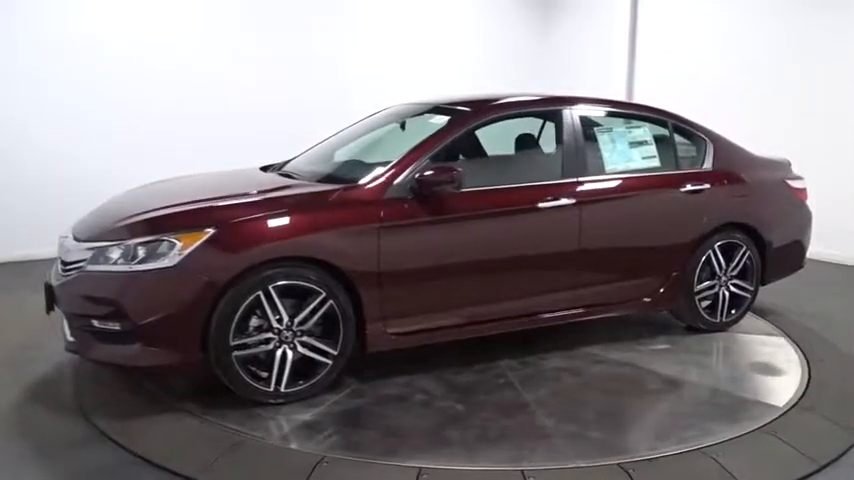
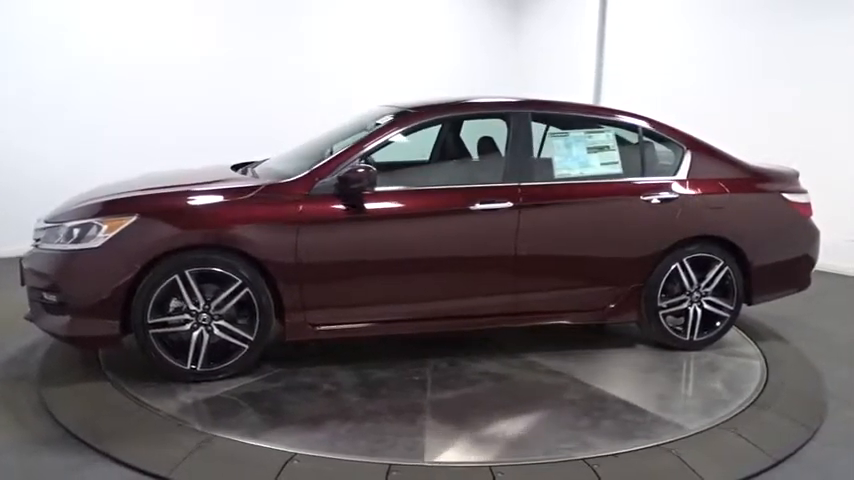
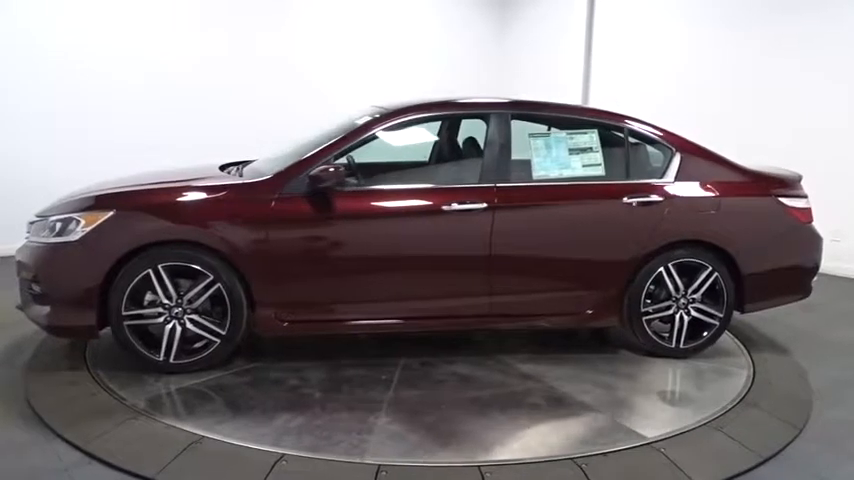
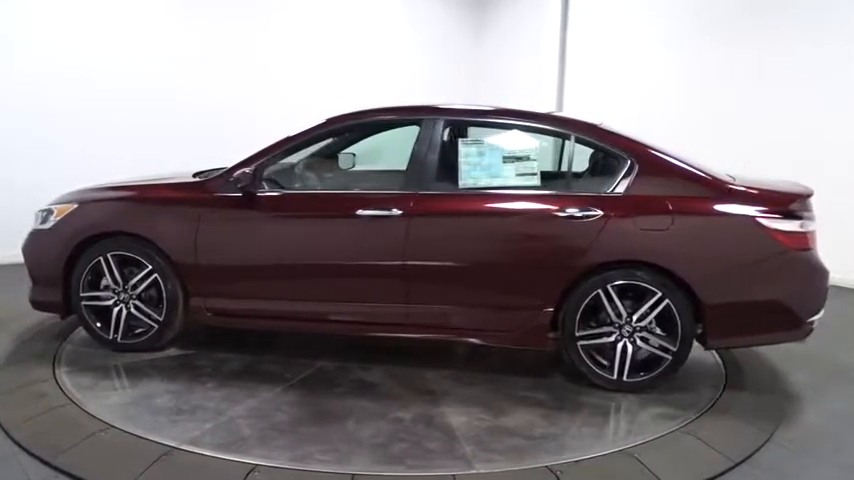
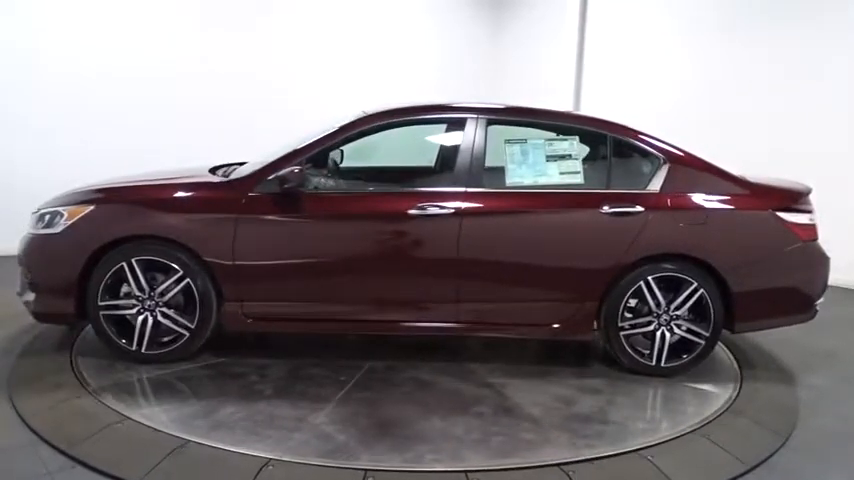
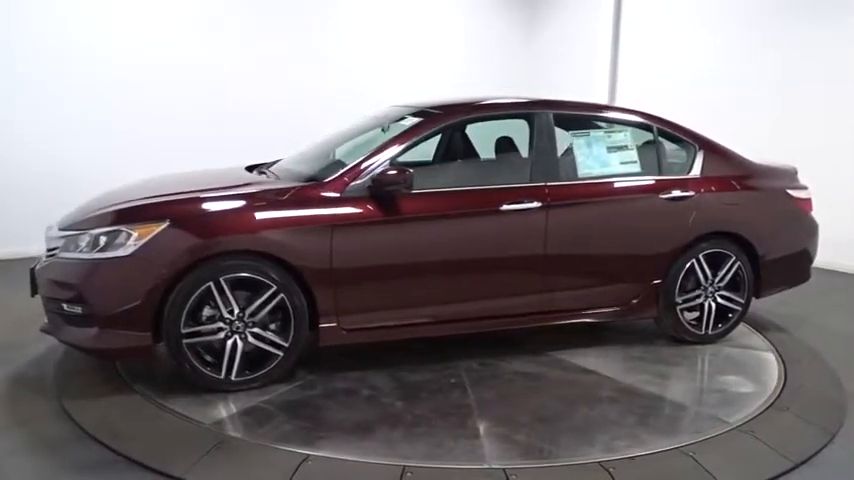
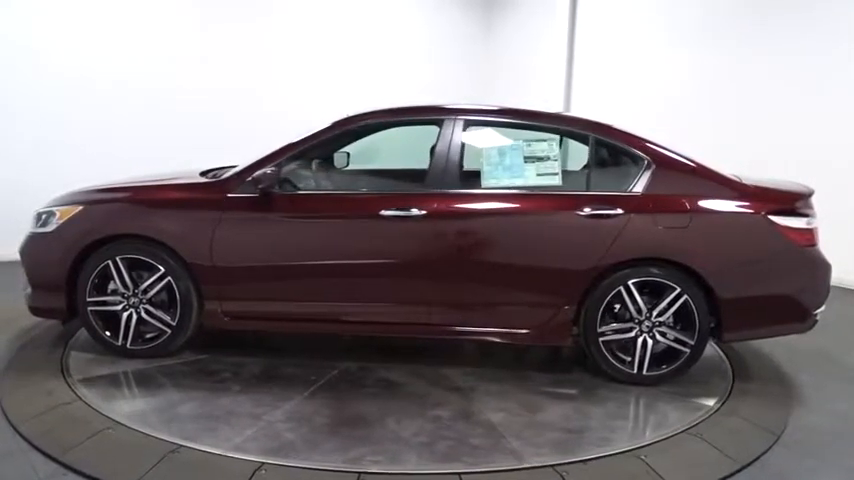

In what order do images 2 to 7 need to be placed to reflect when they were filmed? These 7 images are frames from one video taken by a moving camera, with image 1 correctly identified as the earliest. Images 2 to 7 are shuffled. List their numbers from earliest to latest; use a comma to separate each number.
6, 2, 3, 5, 7, 4
